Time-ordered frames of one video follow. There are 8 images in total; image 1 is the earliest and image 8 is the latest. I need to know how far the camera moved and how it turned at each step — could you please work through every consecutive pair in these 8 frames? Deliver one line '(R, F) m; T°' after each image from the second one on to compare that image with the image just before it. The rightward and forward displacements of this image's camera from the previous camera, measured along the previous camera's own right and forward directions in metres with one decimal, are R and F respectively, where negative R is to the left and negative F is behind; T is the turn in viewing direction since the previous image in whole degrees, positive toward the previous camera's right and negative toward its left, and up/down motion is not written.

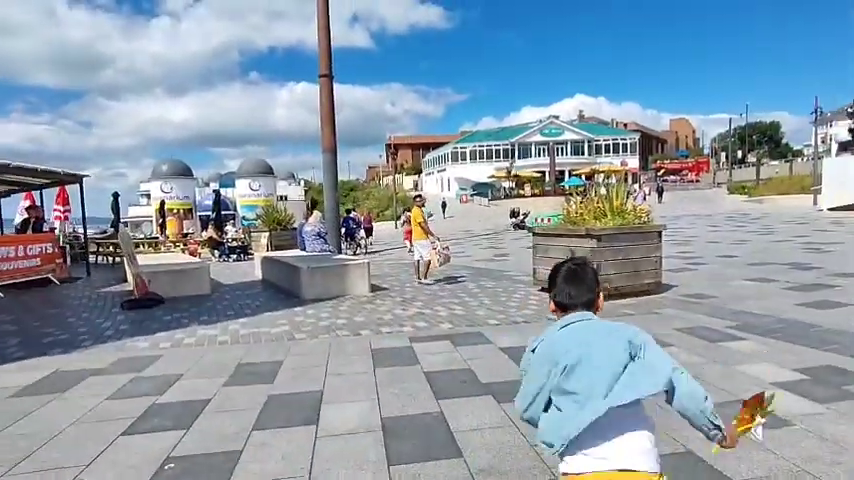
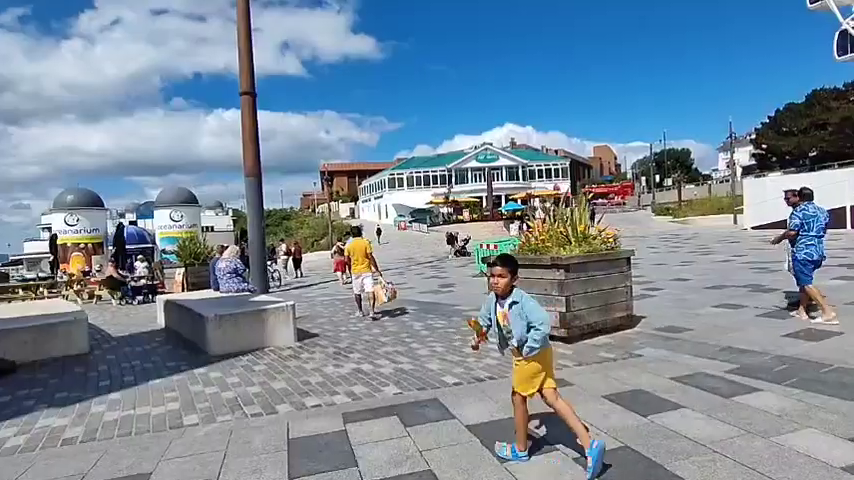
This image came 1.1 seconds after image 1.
(0.0, +1.3) m; +7°
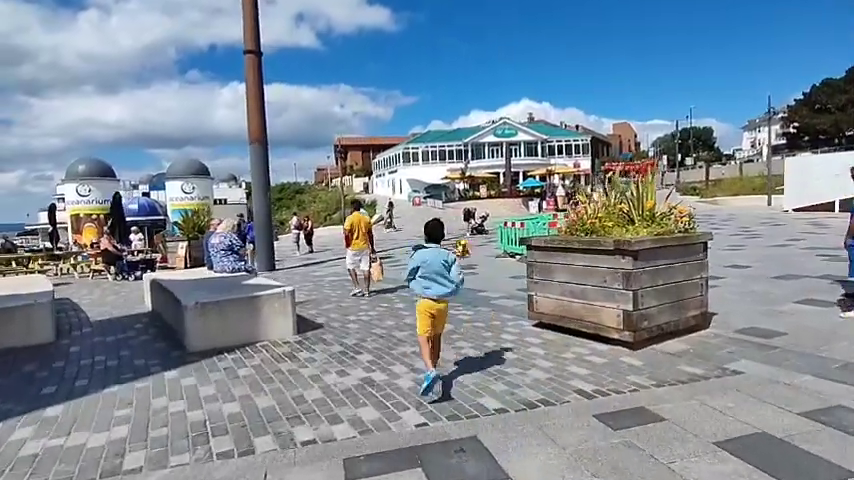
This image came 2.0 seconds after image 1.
(-0.2, +1.3) m; -2°
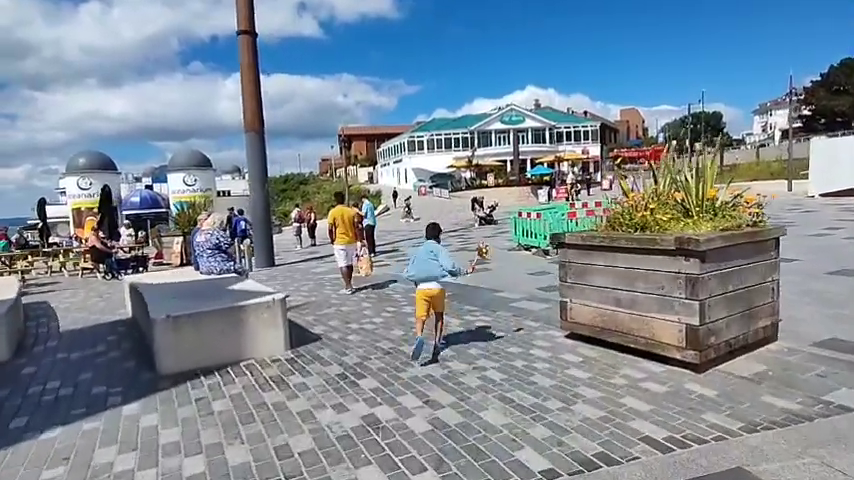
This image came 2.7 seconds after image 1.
(-0.1, +1.0) m; -1°
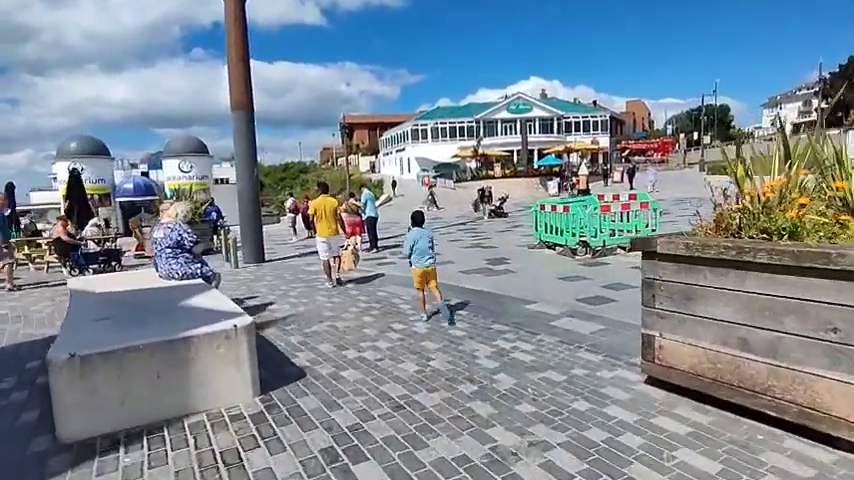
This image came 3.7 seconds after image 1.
(-0.2, +1.6) m; 0°
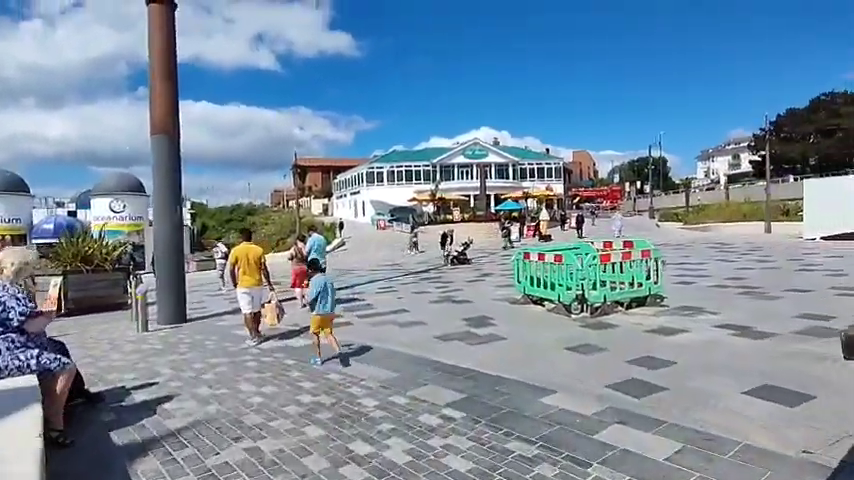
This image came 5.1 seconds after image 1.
(-0.2, +2.0) m; +6°
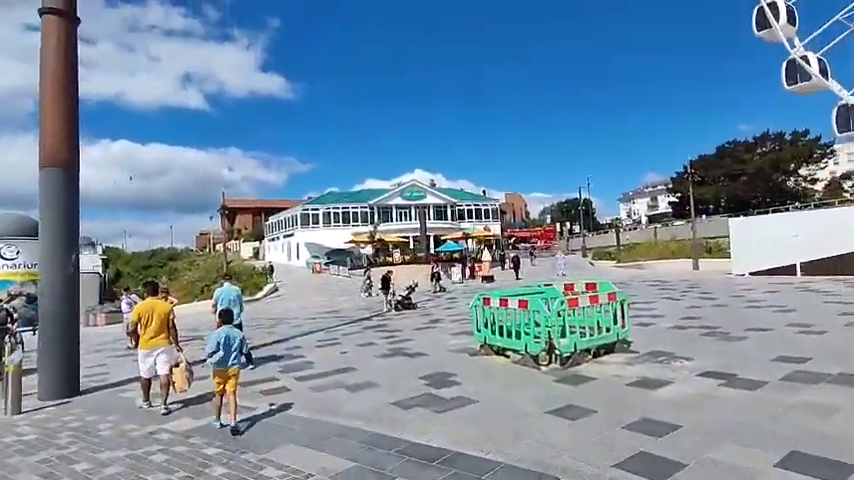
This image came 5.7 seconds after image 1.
(-0.3, +1.0) m; +8°
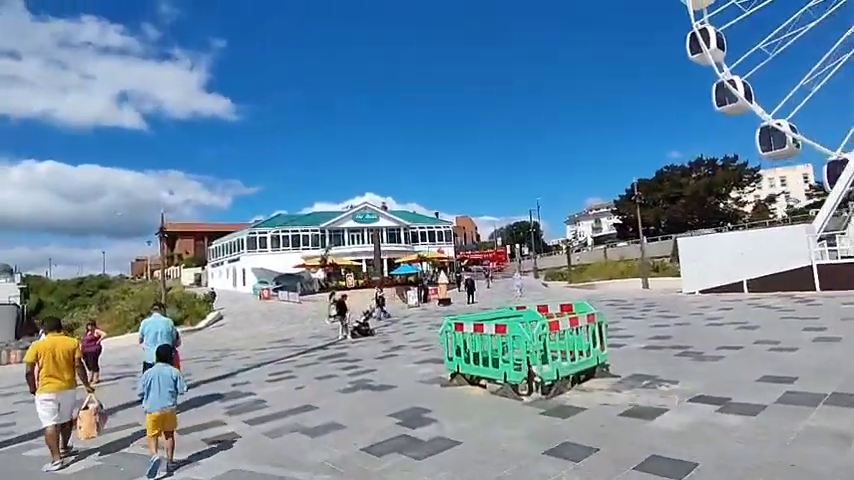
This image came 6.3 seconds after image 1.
(-0.3, +0.7) m; +6°
